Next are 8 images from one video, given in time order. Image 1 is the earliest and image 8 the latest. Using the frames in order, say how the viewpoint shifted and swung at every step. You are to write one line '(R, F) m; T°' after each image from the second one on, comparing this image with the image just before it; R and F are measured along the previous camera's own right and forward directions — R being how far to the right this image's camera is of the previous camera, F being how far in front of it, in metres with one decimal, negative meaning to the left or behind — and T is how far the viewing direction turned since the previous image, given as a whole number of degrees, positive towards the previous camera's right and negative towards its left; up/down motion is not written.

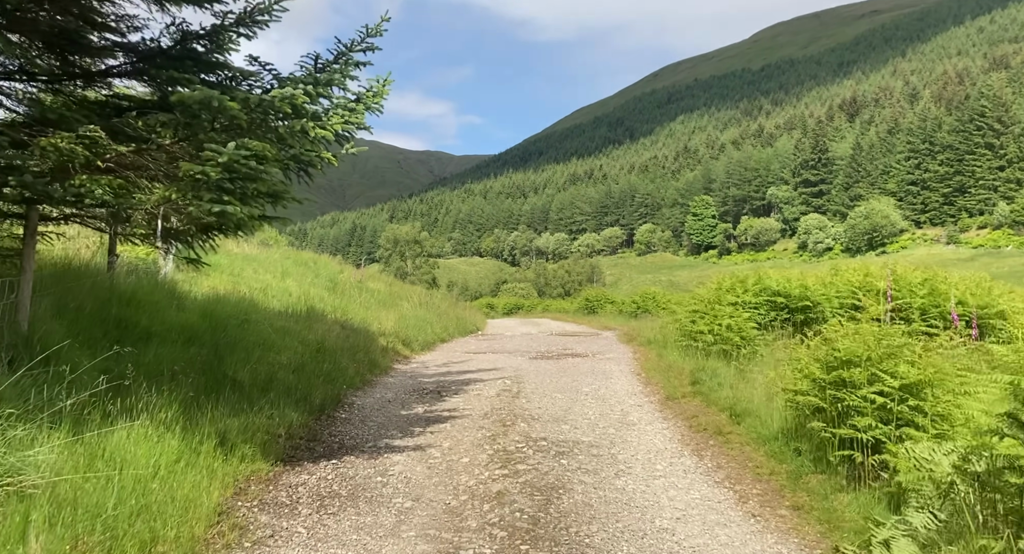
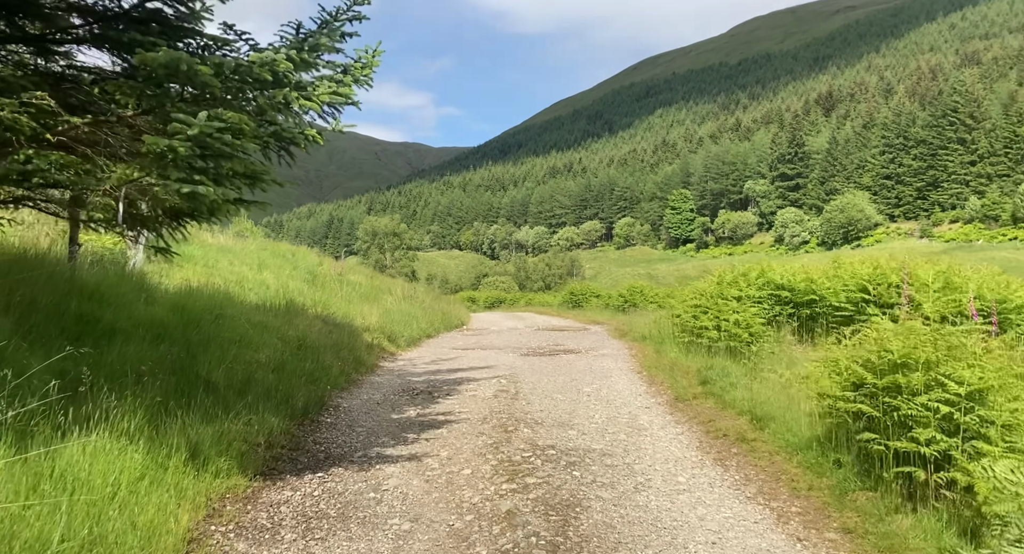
(-0.3, +0.7) m; +2°
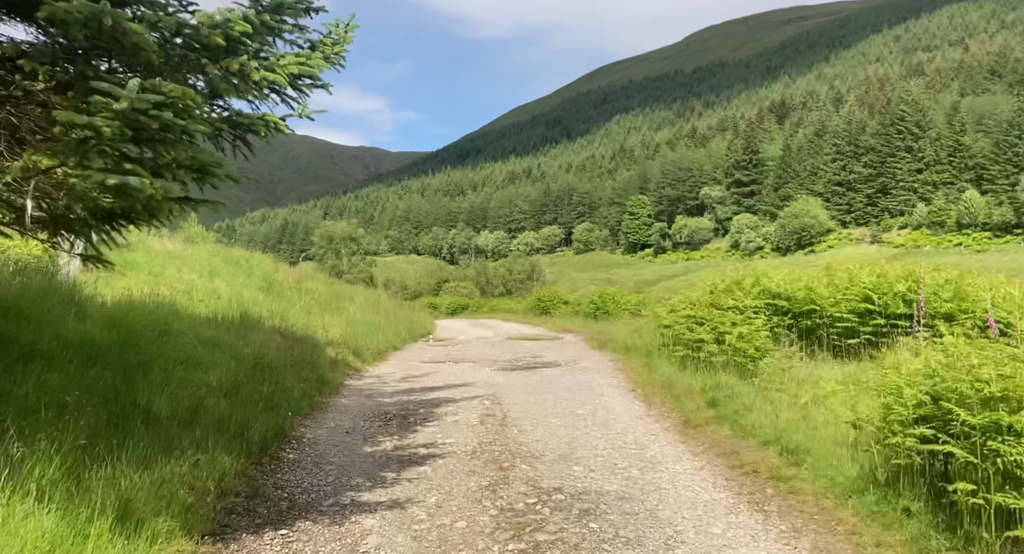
(-0.3, +1.0) m; +3°
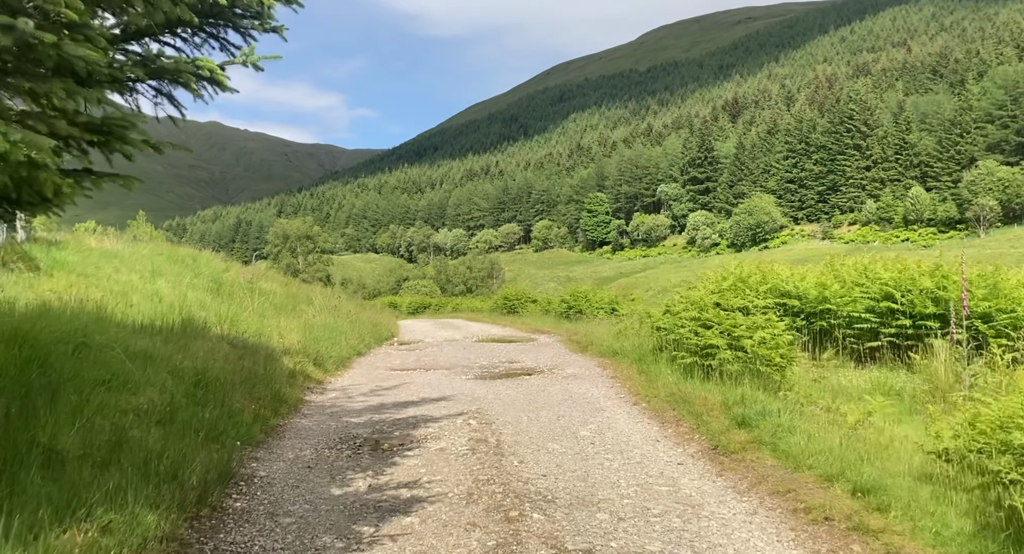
(-0.4, +1.3) m; +4°
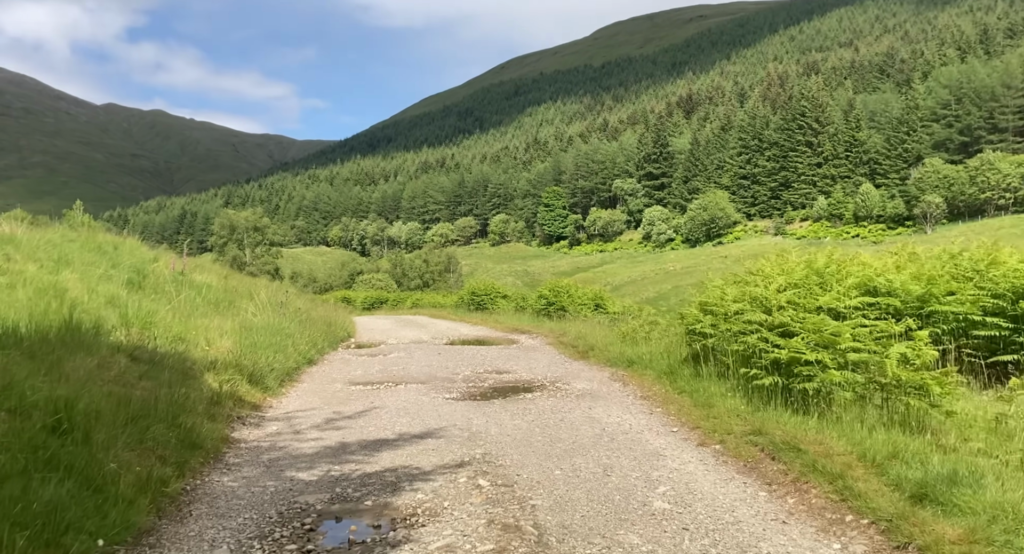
(-0.6, +2.8) m; +4°
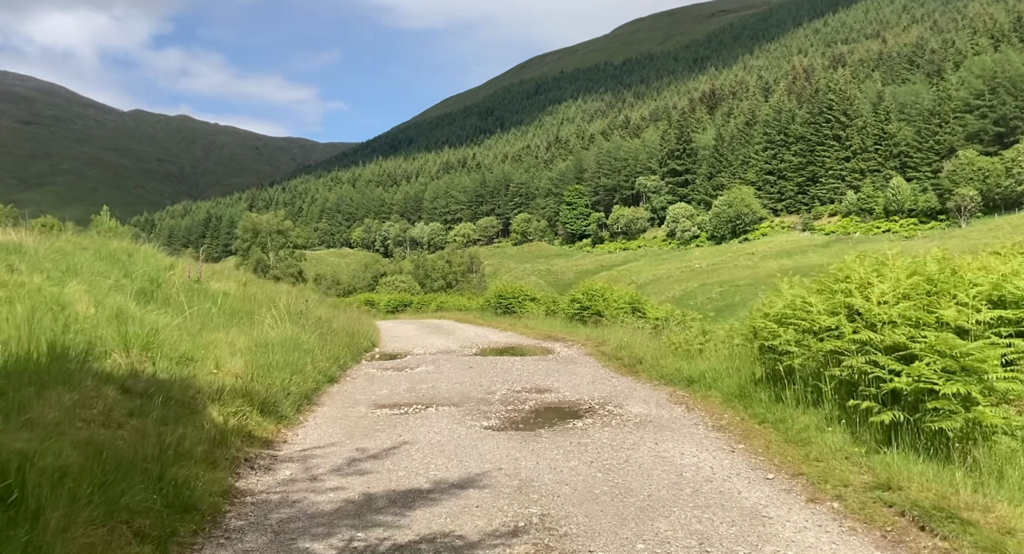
(-0.3, +1.3) m; -2°
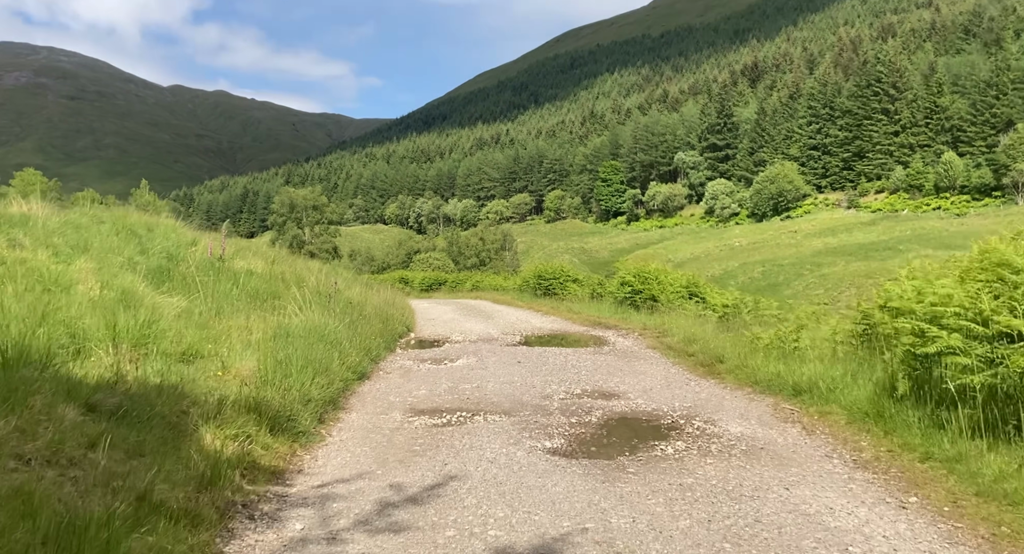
(-0.4, +1.8) m; -3°
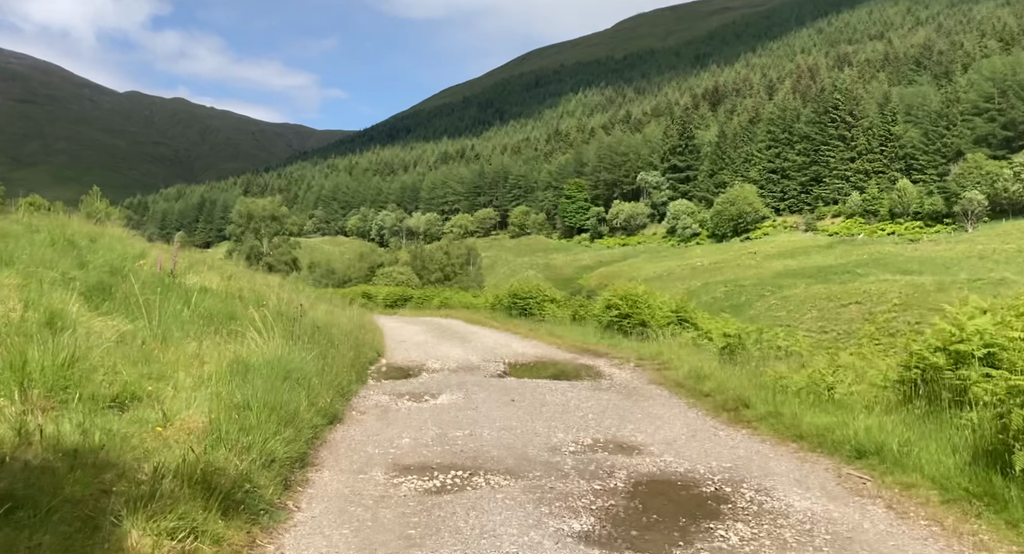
(-0.5, +1.5) m; +3°
